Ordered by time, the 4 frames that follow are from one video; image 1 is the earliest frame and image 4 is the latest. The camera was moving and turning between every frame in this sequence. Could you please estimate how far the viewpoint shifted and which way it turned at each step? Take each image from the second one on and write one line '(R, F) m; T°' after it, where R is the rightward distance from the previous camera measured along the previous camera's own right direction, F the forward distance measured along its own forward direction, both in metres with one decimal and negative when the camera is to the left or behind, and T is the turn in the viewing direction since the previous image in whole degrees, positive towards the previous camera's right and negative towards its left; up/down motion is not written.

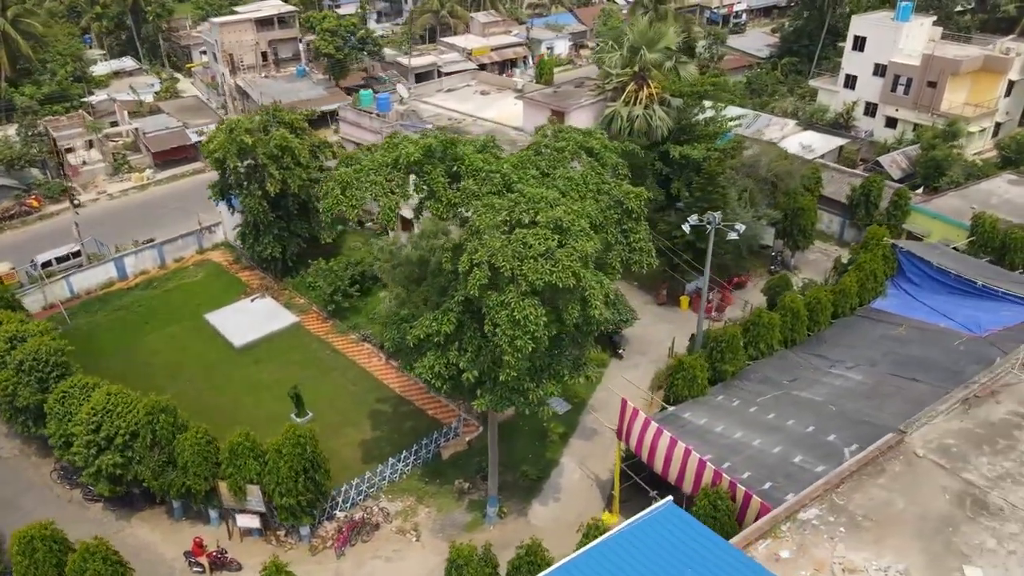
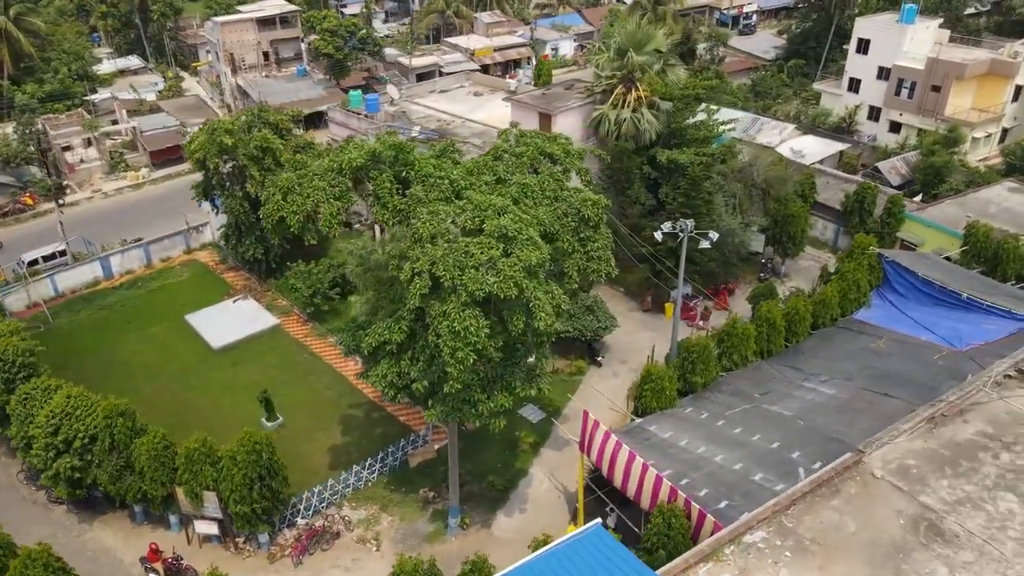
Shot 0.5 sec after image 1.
(+1.4, +0.4) m; -1°
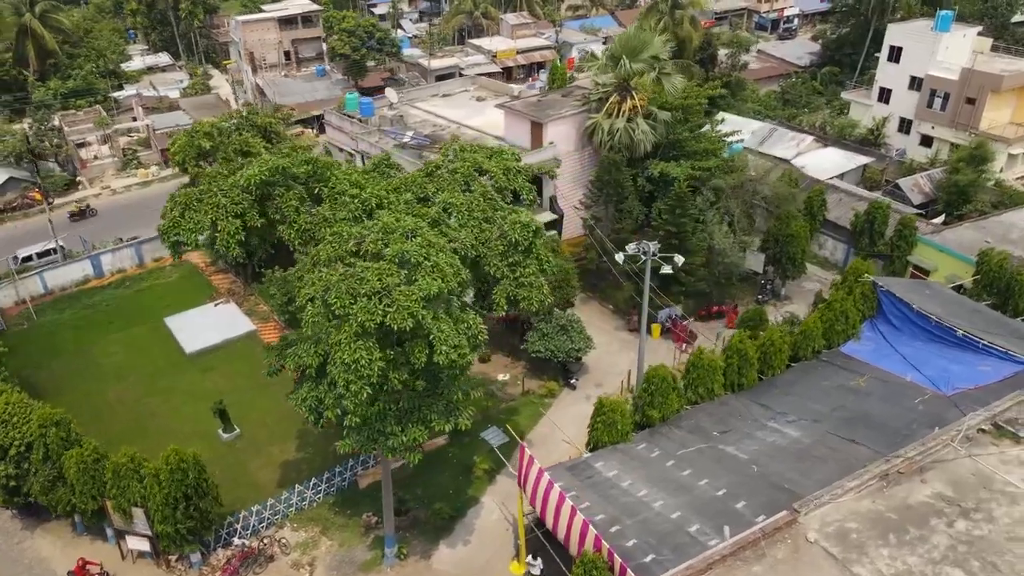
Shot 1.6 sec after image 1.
(+2.6, +1.1) m; -4°
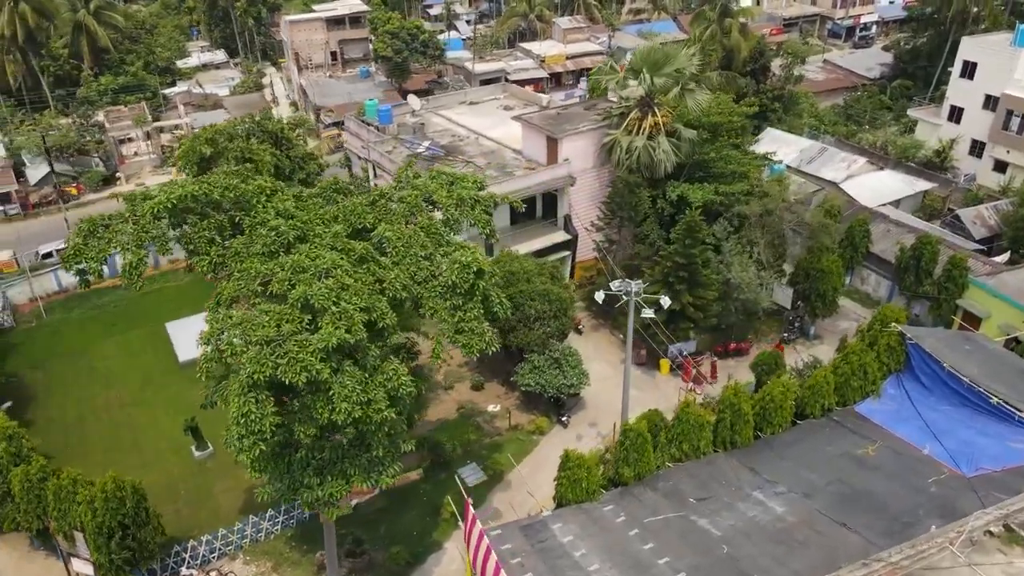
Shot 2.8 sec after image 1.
(+2.4, +1.7) m; -5°
